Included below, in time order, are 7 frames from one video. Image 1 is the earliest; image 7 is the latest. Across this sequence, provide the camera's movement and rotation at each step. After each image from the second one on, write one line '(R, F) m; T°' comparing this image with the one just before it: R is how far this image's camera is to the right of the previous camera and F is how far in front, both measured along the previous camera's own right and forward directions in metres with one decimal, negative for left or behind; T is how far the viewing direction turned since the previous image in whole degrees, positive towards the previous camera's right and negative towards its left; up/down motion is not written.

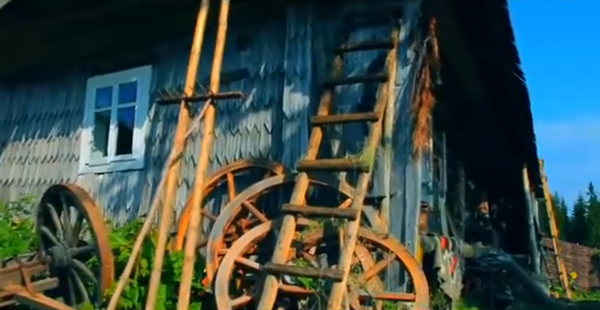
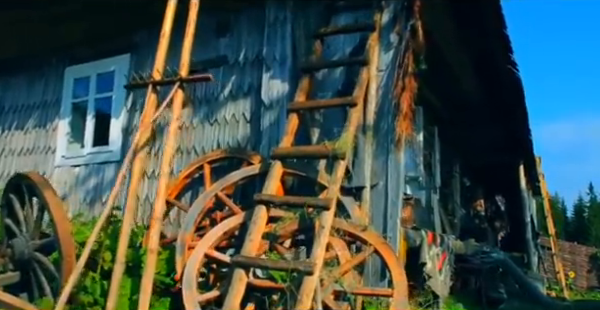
(+0.2, +0.2) m; 0°
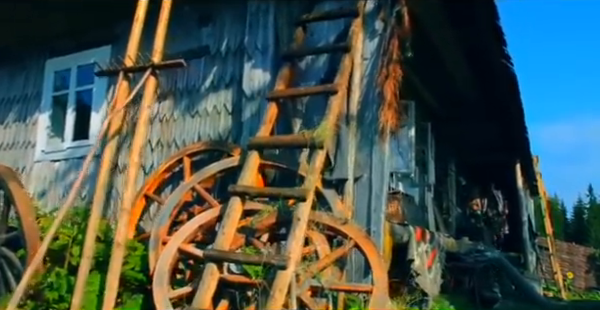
(+0.2, +0.2) m; 0°
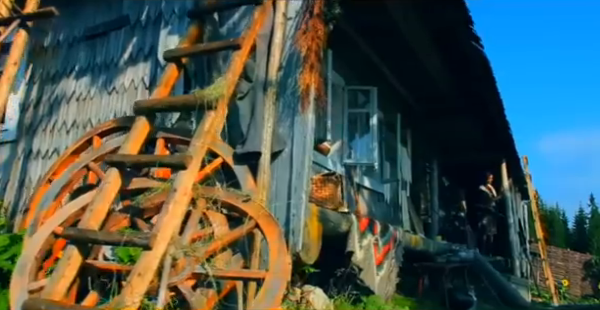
(+0.6, +0.5) m; 0°
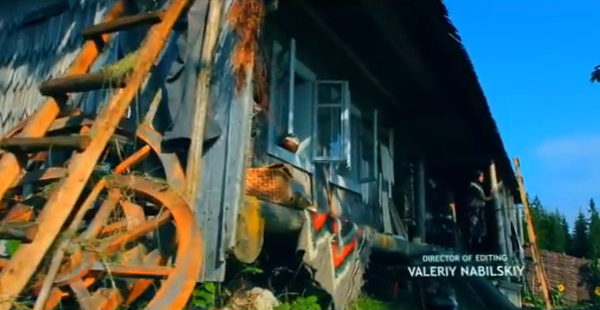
(+0.4, +0.3) m; 0°
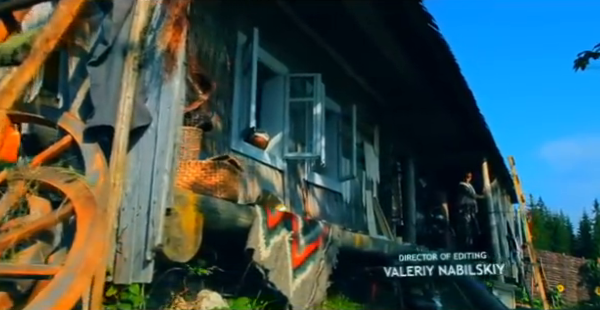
(+0.4, +0.3) m; 0°
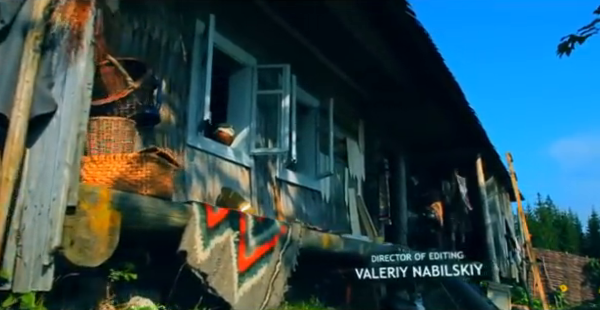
(+0.4, +0.3) m; -1°
